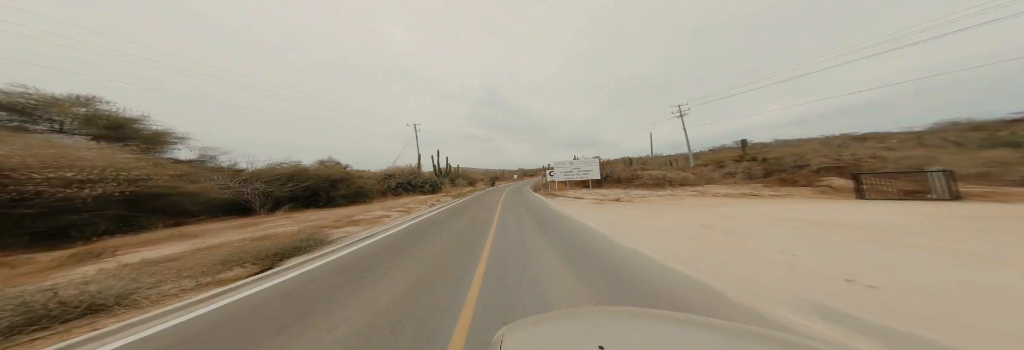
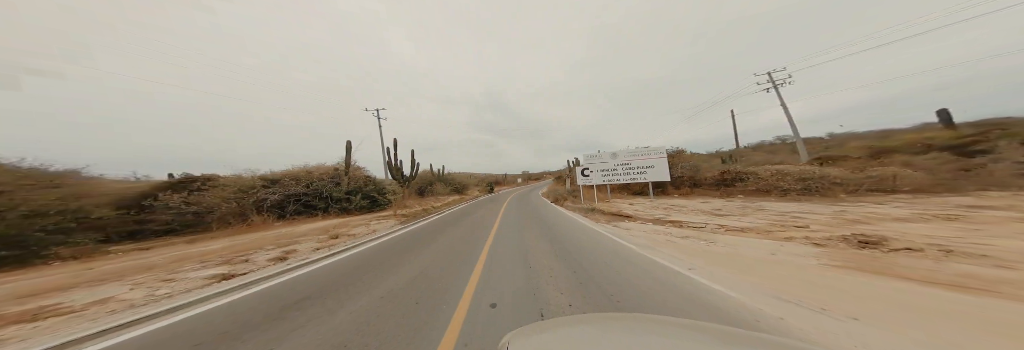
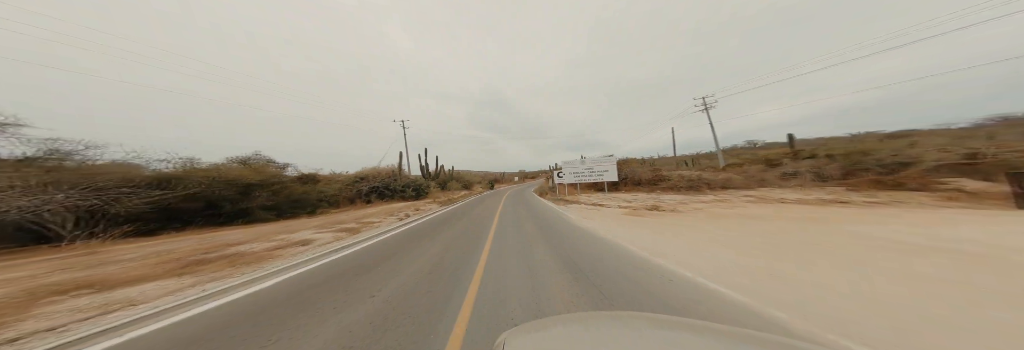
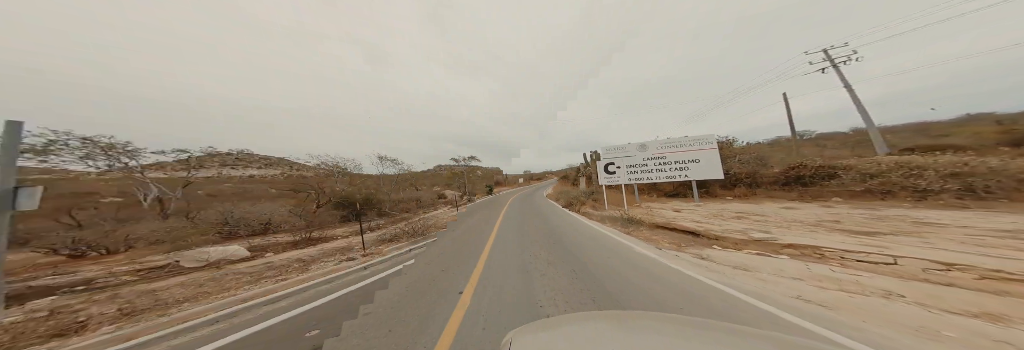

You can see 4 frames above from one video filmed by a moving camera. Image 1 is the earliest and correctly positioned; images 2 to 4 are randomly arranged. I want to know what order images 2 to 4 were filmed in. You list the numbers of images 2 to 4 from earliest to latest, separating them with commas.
3, 2, 4
